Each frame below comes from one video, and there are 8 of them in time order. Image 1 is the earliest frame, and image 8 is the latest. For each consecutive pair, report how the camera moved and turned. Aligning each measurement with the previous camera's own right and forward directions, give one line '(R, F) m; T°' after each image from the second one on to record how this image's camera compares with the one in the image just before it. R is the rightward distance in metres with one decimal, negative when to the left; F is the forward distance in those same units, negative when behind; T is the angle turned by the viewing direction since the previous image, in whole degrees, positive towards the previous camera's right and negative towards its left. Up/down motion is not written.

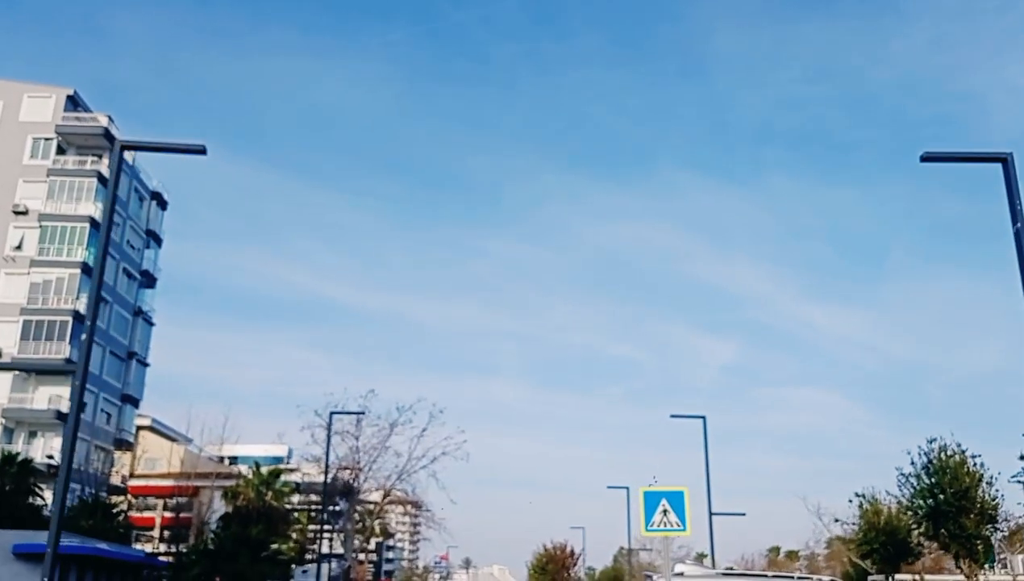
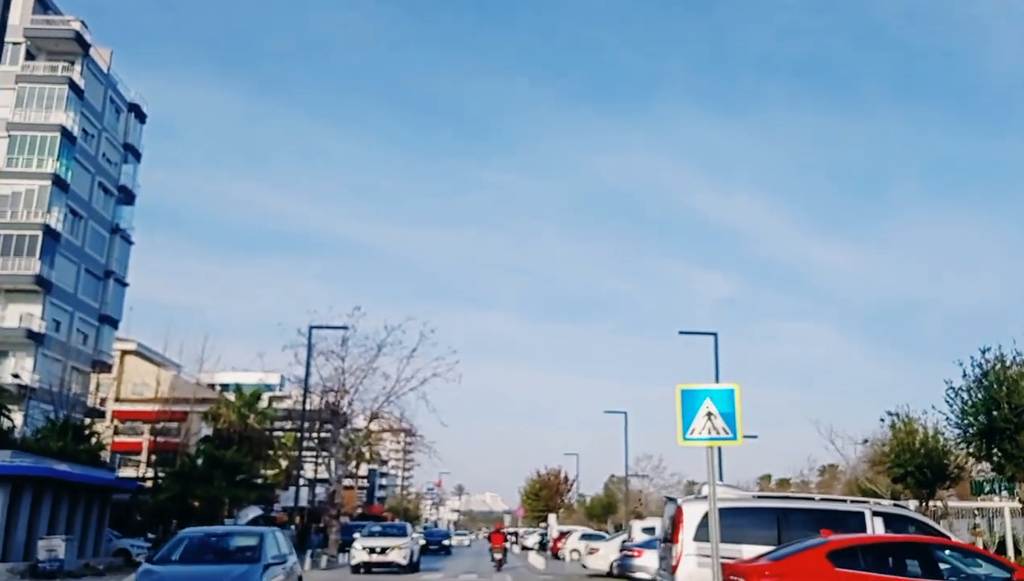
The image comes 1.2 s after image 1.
(0.0, +3.2) m; 0°
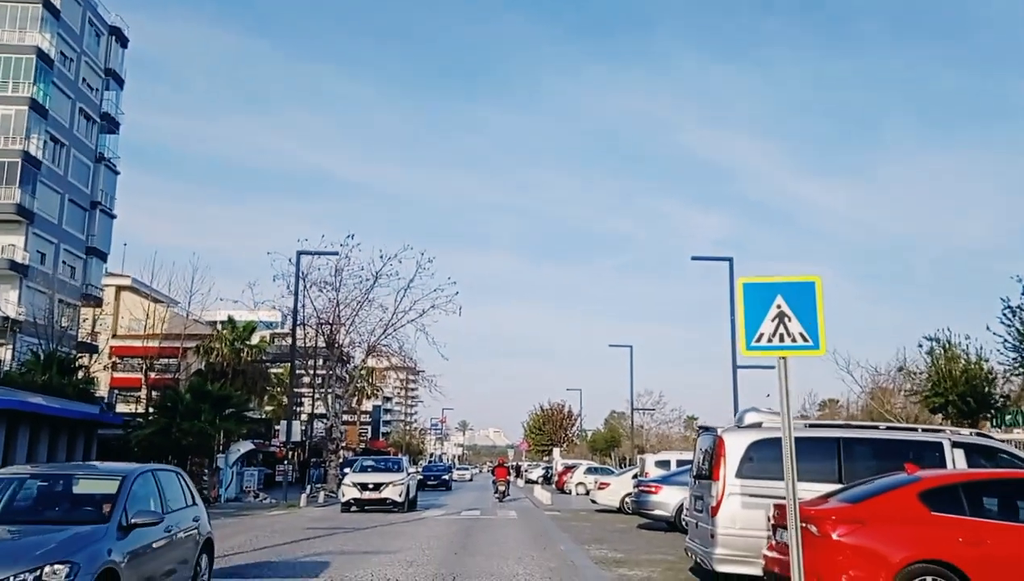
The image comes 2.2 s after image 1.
(-0.1, +2.2) m; 0°
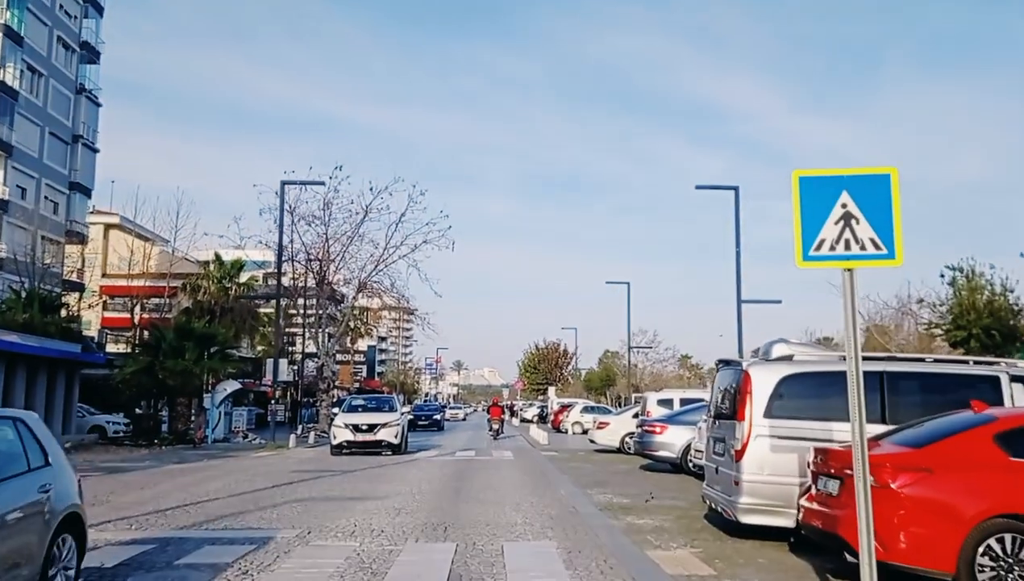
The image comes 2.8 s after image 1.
(0.0, +1.5) m; 0°
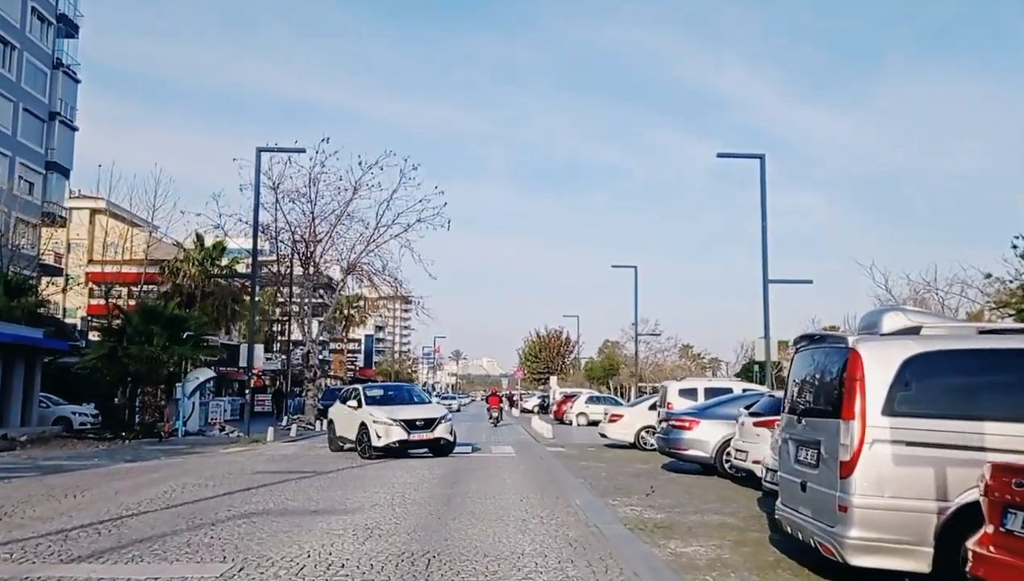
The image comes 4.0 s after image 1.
(-0.1, +3.1) m; 0°
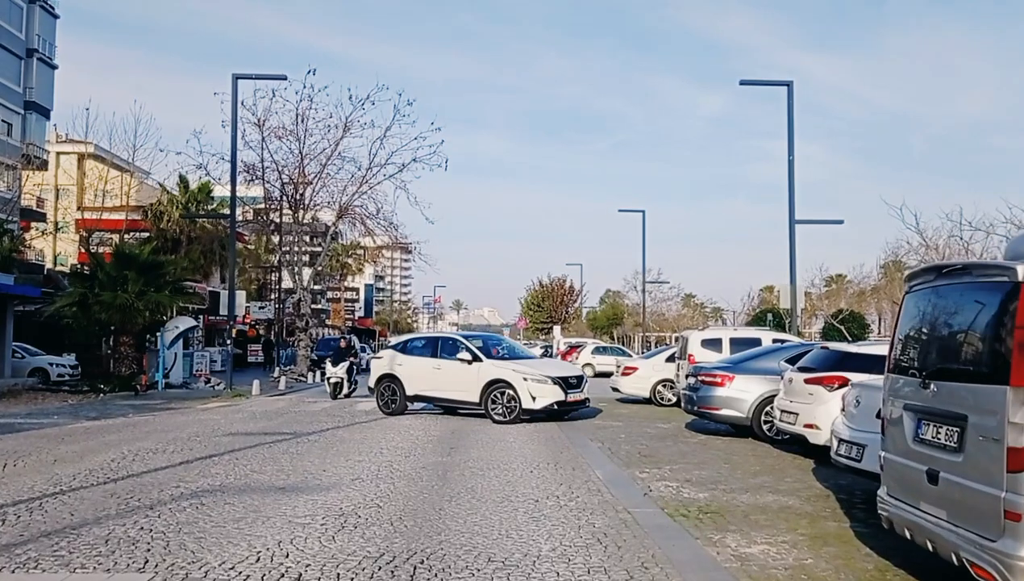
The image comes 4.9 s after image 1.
(-0.1, +2.3) m; 0°
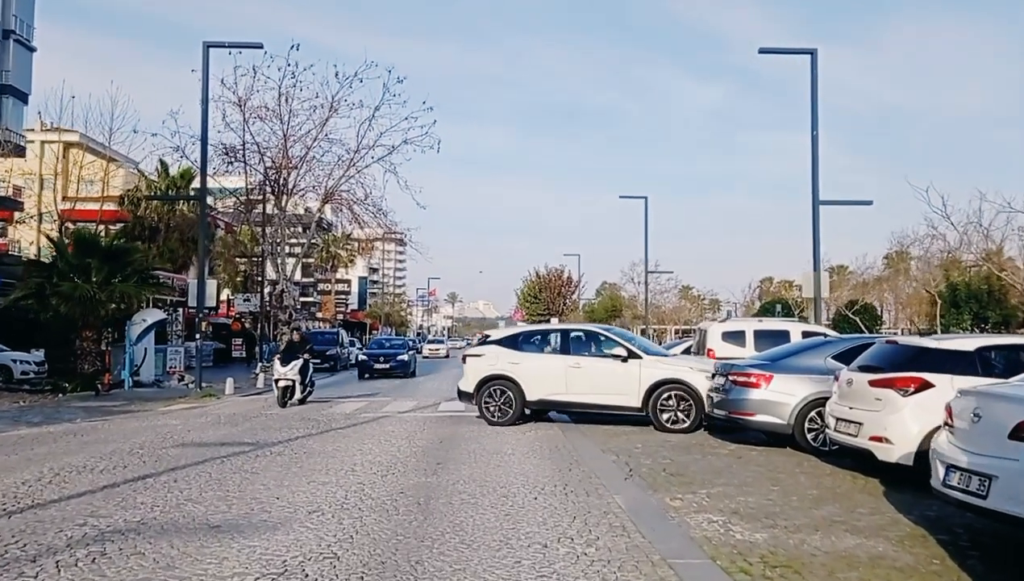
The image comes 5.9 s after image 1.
(0.0, +2.2) m; 0°
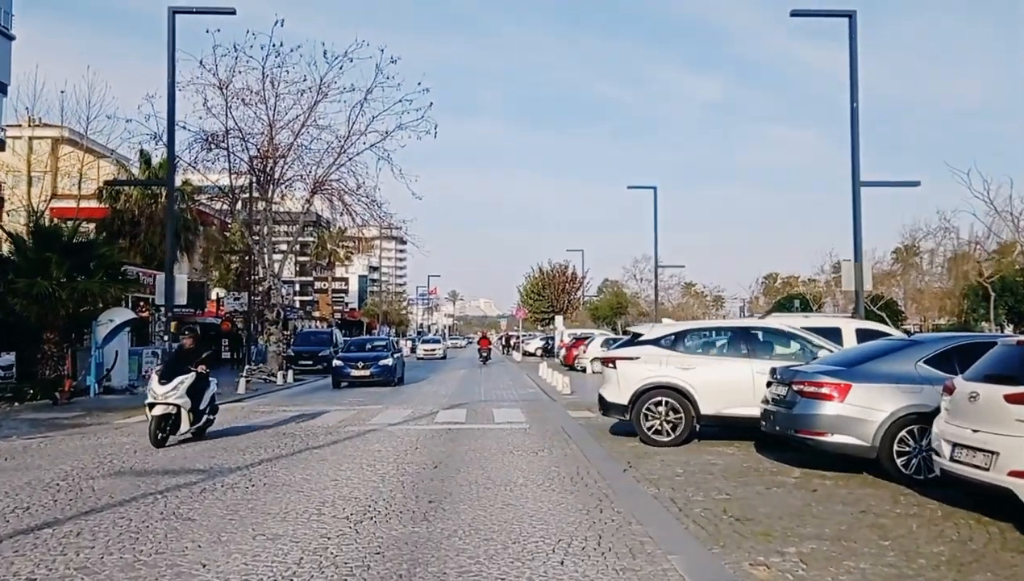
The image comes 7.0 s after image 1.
(-0.1, +2.5) m; 0°
